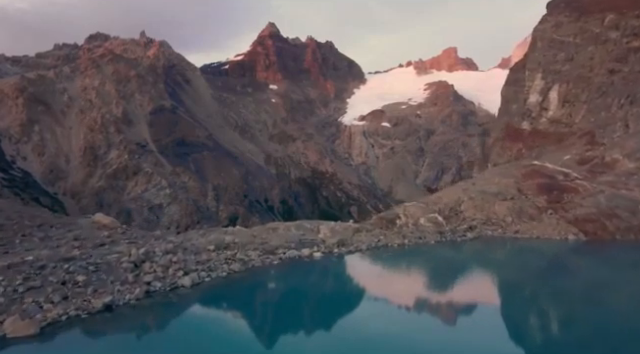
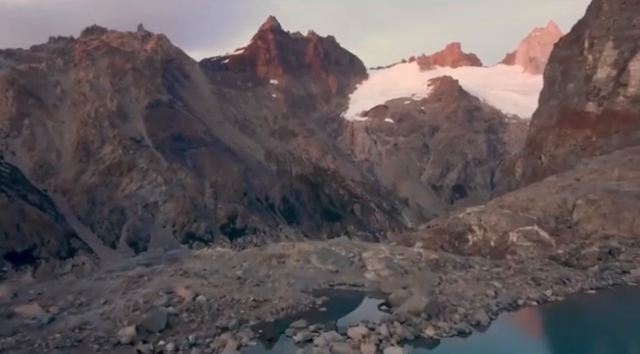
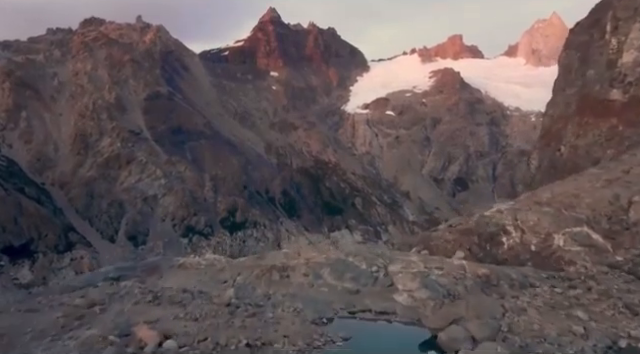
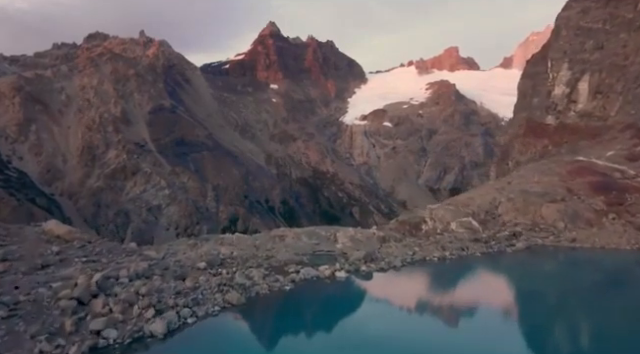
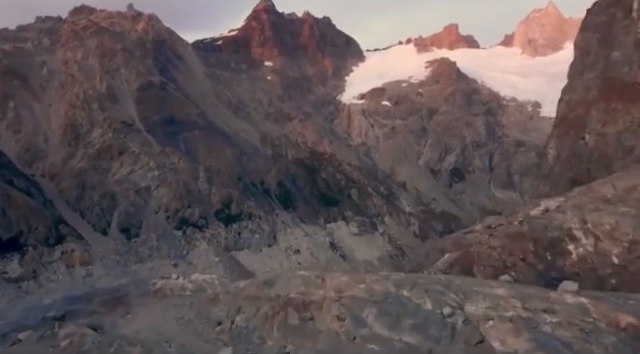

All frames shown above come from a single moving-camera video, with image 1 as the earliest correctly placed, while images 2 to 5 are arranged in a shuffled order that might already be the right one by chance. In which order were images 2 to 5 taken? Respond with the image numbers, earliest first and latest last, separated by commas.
4, 2, 3, 5
